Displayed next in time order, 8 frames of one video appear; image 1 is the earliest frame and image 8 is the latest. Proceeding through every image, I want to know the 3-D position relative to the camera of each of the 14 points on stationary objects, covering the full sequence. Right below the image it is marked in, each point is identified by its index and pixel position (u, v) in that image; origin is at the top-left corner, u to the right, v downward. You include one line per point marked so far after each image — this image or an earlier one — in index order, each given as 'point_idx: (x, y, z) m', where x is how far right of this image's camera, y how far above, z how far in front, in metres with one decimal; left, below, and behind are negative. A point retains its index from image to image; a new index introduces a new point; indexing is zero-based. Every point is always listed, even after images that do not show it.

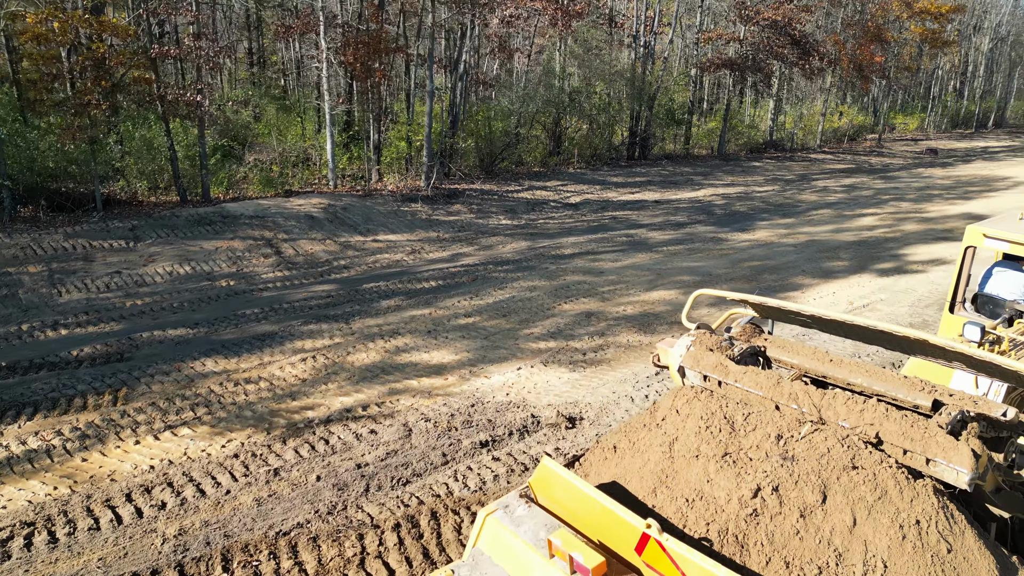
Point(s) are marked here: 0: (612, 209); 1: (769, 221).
0: (+2.5, +2.0, +18.2) m
1: (+5.8, +1.5, +16.4) m
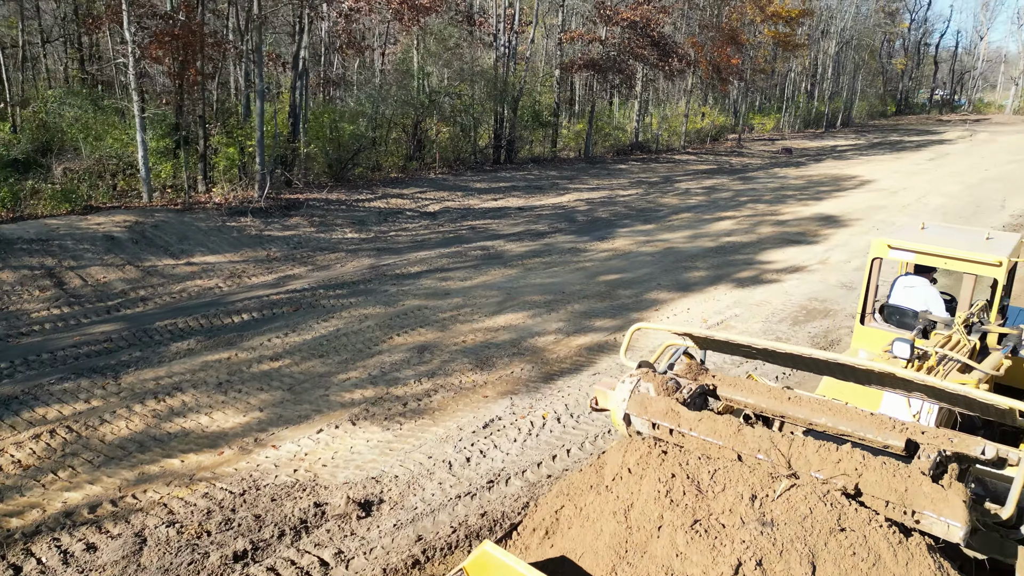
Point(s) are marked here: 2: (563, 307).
0: (-1.0, +1.7, +17.1) m
1: (+2.6, +1.3, +15.9) m
2: (+0.7, -0.3, +10.0) m
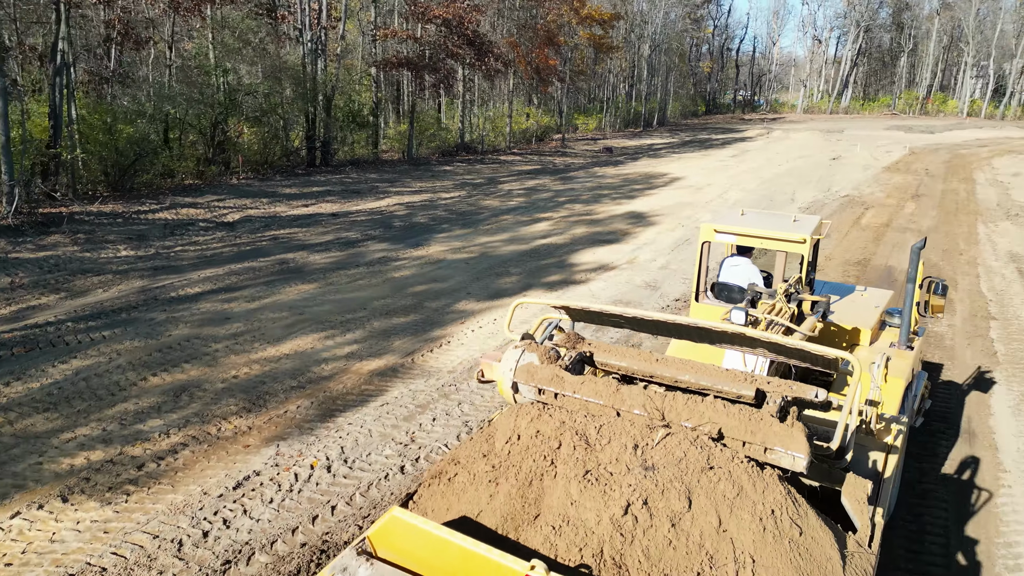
0: (-5.1, +1.4, +15.7) m
1: (-1.4, +1.2, +15.3) m
2: (-1.9, -0.5, +9.1) m
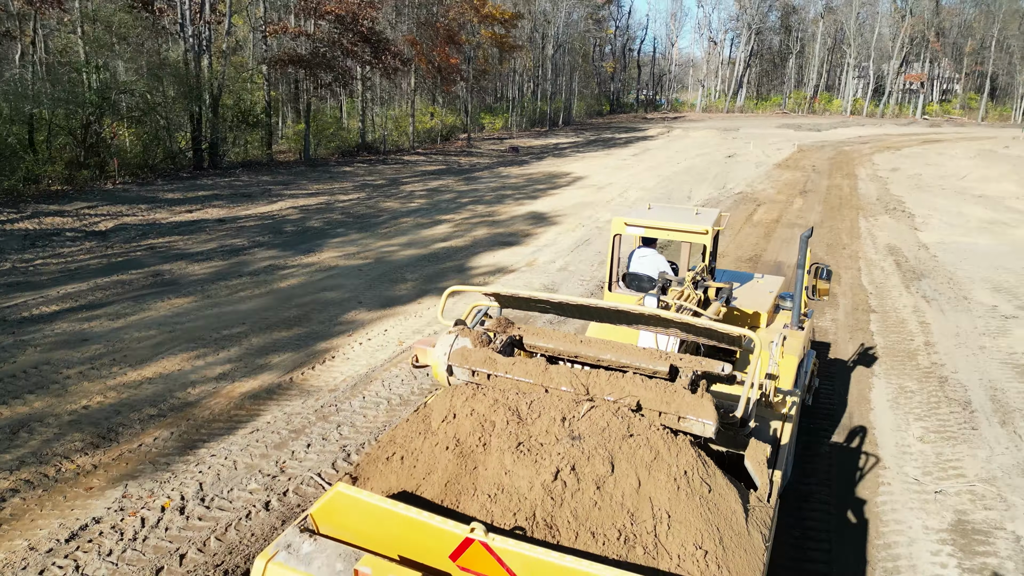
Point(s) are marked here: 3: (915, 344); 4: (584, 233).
0: (-7.2, +1.1, +14.6) m
1: (-3.5, +1.0, +14.6) m
2: (-3.2, -0.6, +8.5) m
3: (+4.7, -0.7, +8.4) m
4: (+1.5, +1.2, +15.2) m
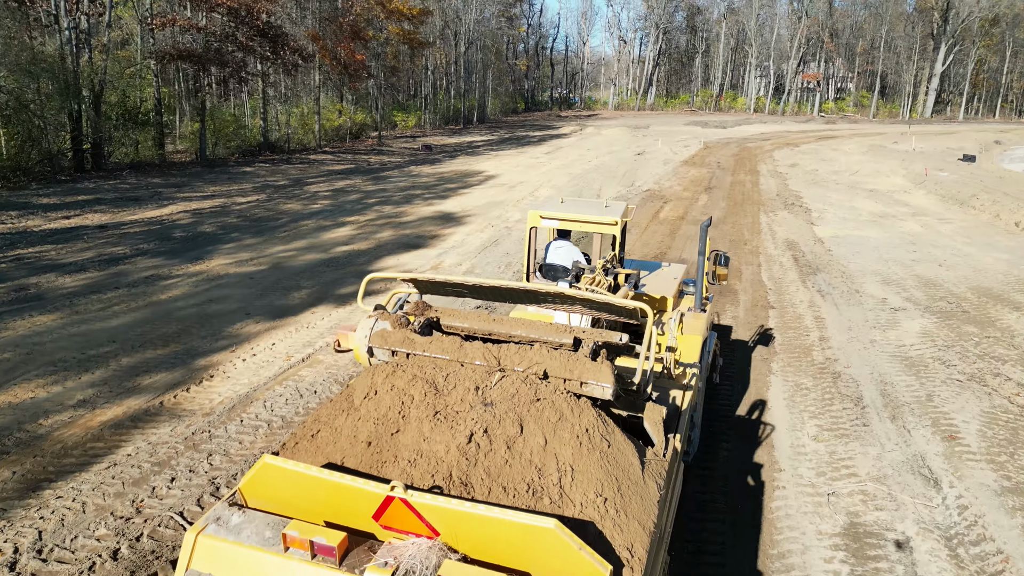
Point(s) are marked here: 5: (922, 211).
0: (-9.1, +0.8, +13.4) m
1: (-5.3, +0.9, +13.8) m
2: (-4.4, -0.8, +7.7) m
3: (+3.5, -0.6, +8.5) m
4: (-0.4, +1.2, +14.9) m
5: (+9.6, +1.8, +17.0) m
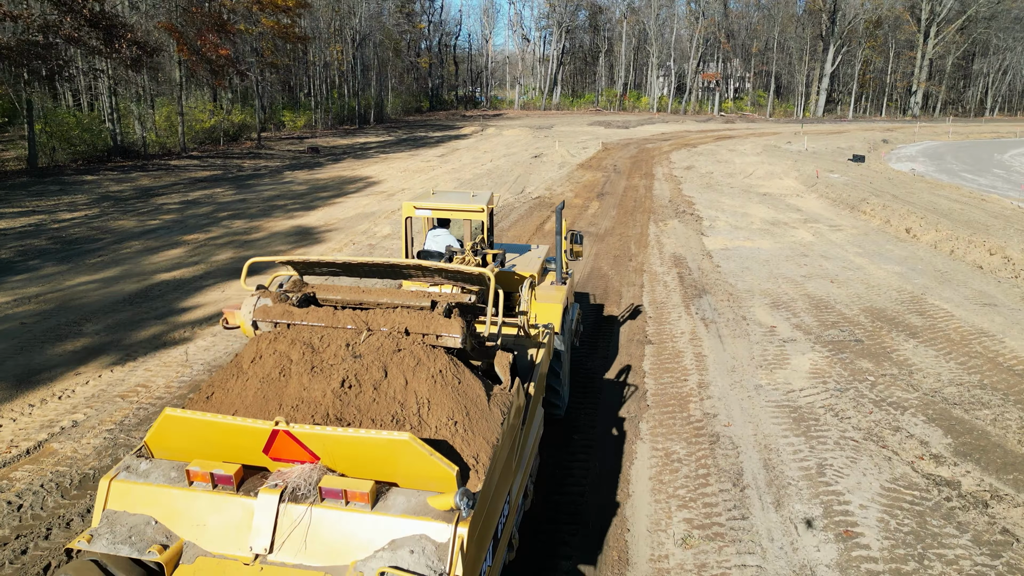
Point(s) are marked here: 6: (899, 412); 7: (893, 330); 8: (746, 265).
0: (-11.3, +0.1, +10.7) m
1: (-7.6, +0.3, +11.5) m
2: (-6.0, -1.4, +5.5) m
3: (+1.8, -1.0, +7.2) m
4: (-2.9, +0.7, +13.1) m
5: (+6.8, +1.6, +16.3) m
6: (+3.5, -1.1, +6.6) m
7: (+4.7, -0.5, +8.9) m
8: (+3.9, +0.4, +12.1) m
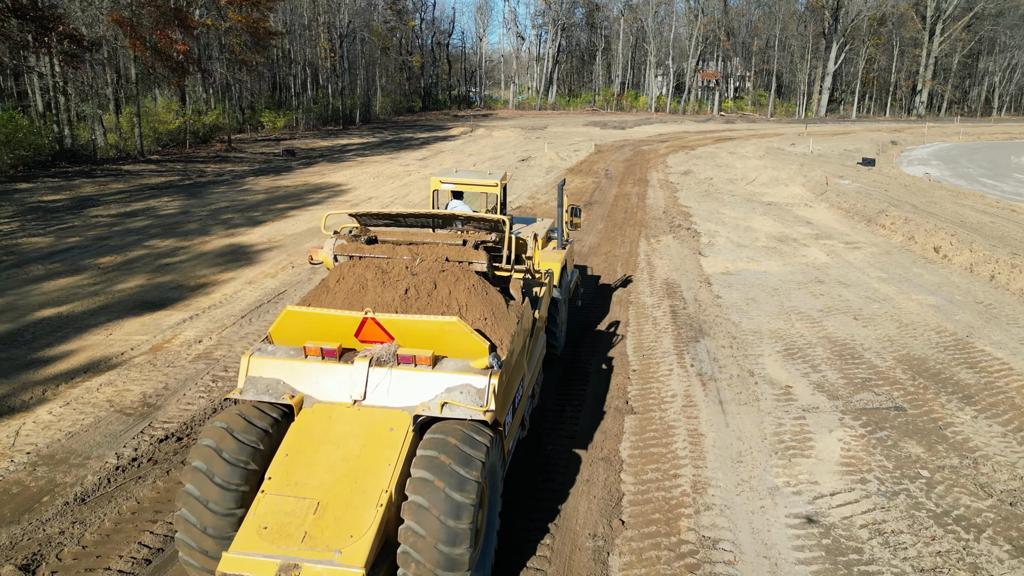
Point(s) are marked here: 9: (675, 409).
0: (-11.9, -0.4, +8.8) m
1: (-8.2, -0.2, +9.6) m
2: (-6.5, -1.9, +3.6) m
3: (+1.2, -1.5, +5.3) m
4: (-3.4, +0.2, +11.2) m
5: (+6.3, +1.1, +14.4) m
6: (+3.0, -1.6, +4.7) m
7: (+4.2, -1.0, +7.0) m
8: (+3.4, -0.1, +10.2) m
9: (+1.5, -1.1, +6.6) m
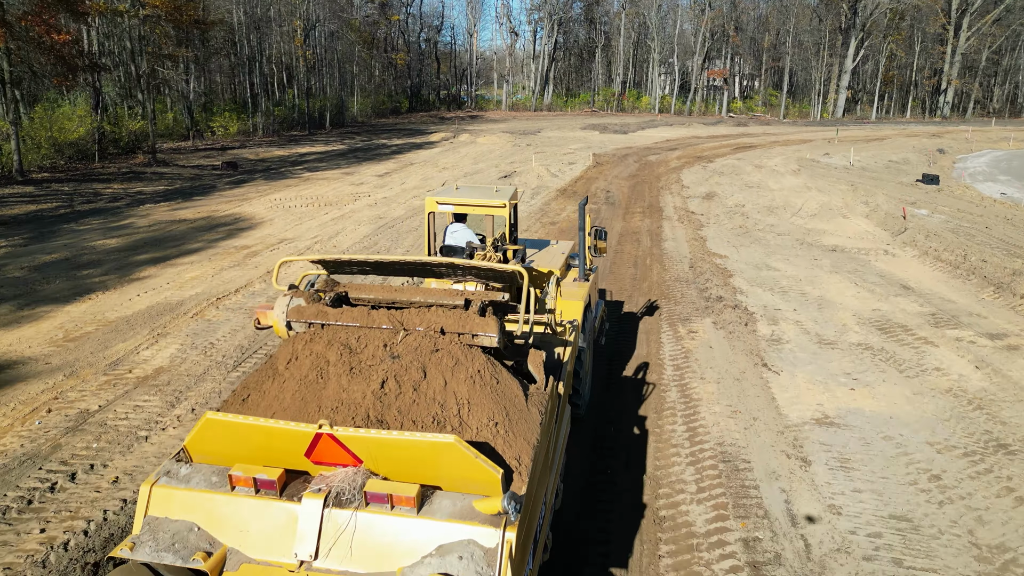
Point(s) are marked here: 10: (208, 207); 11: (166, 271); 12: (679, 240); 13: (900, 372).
0: (-12.5, -1.8, +3.7) m
1: (-8.8, -1.7, +4.6) m
2: (-7.1, -3.3, -1.4) m
3: (+0.6, -2.9, +0.3) m
4: (-4.1, -1.2, +6.2) m
5: (+5.6, -0.3, +9.4) m
6: (+2.4, -3.1, -0.3) m
7: (+3.5, -2.4, +2.0) m
8: (+2.8, -1.5, +5.2) m
9: (+0.9, -2.5, +1.6) m
10: (-7.1, +1.9, +17.1) m
11: (-5.2, +0.2, +10.9) m
12: (+3.1, +0.9, +13.4) m
13: (+4.0, -0.9, +7.4) m
